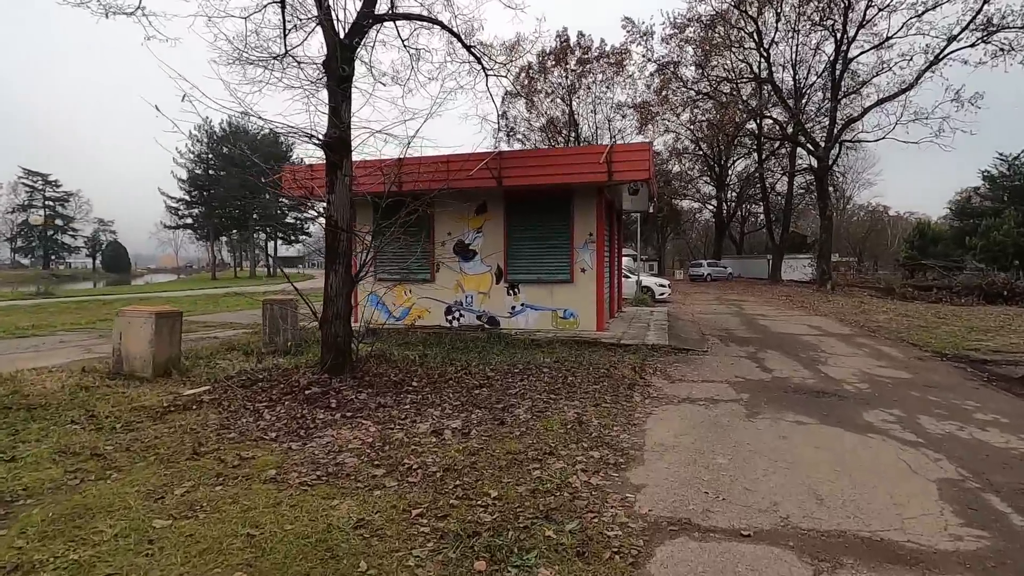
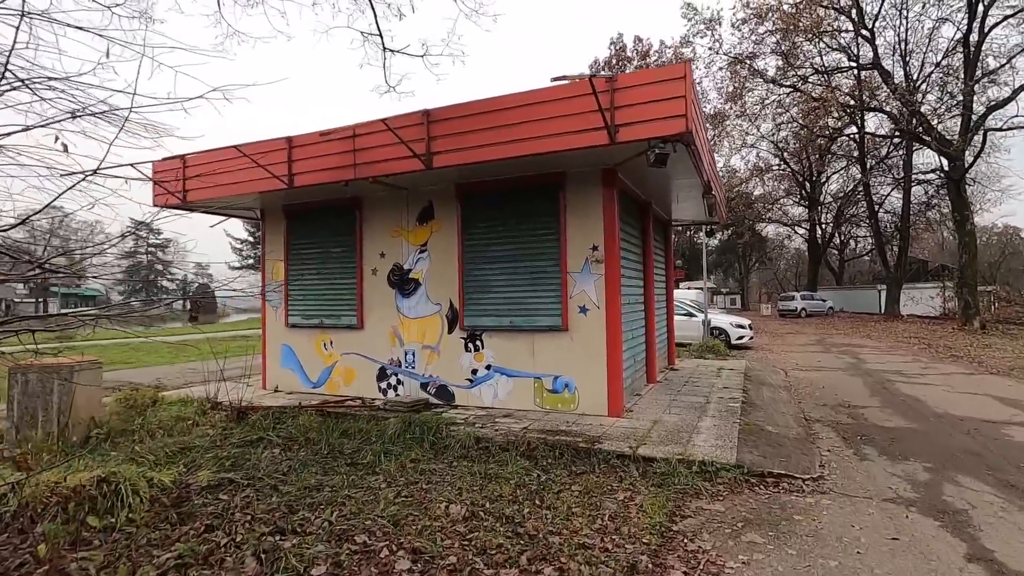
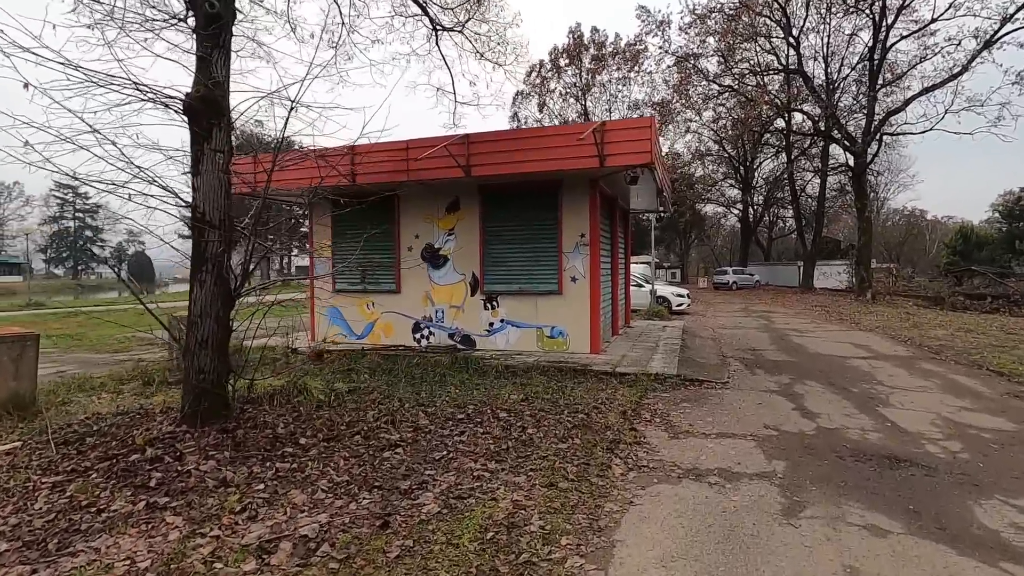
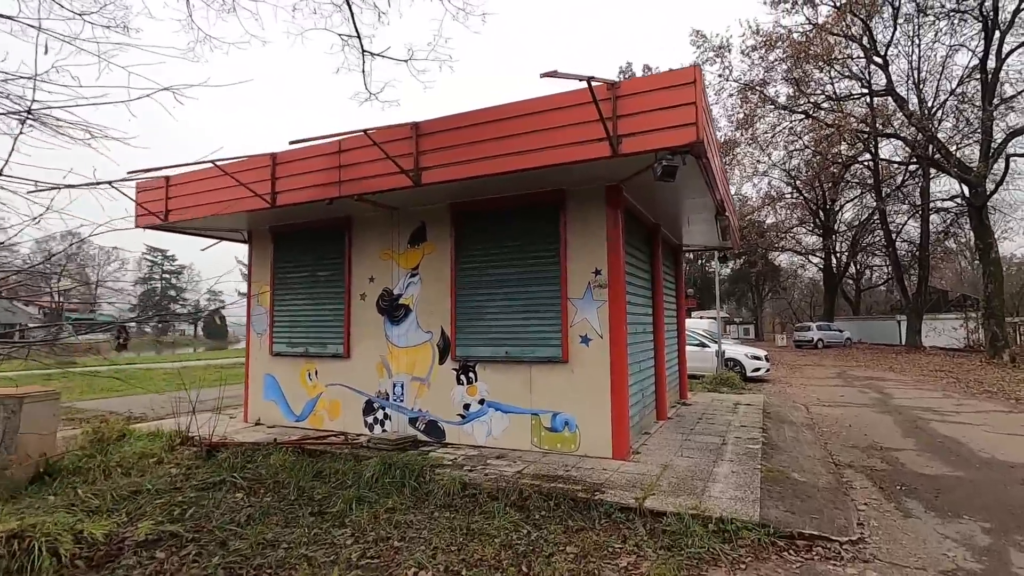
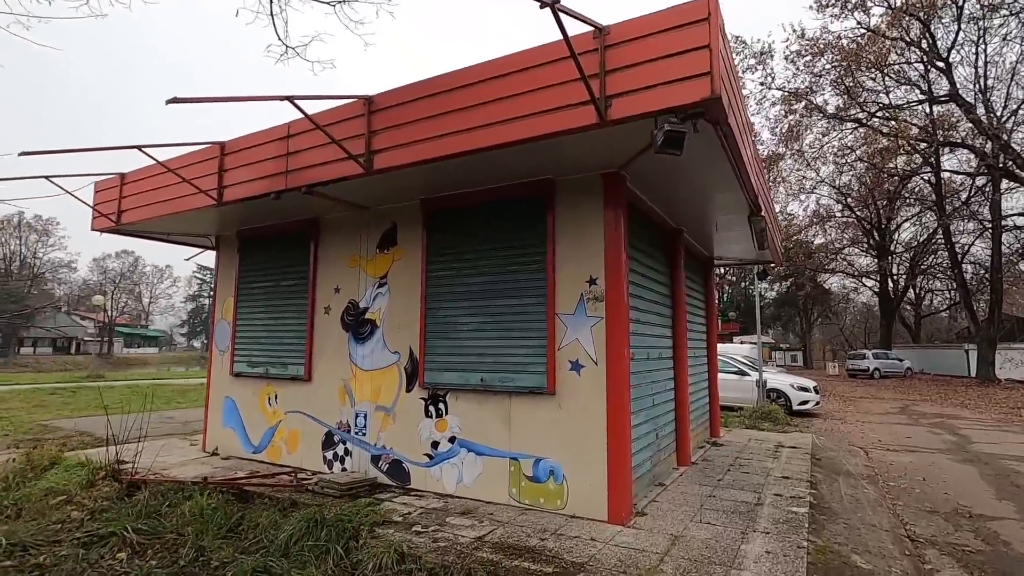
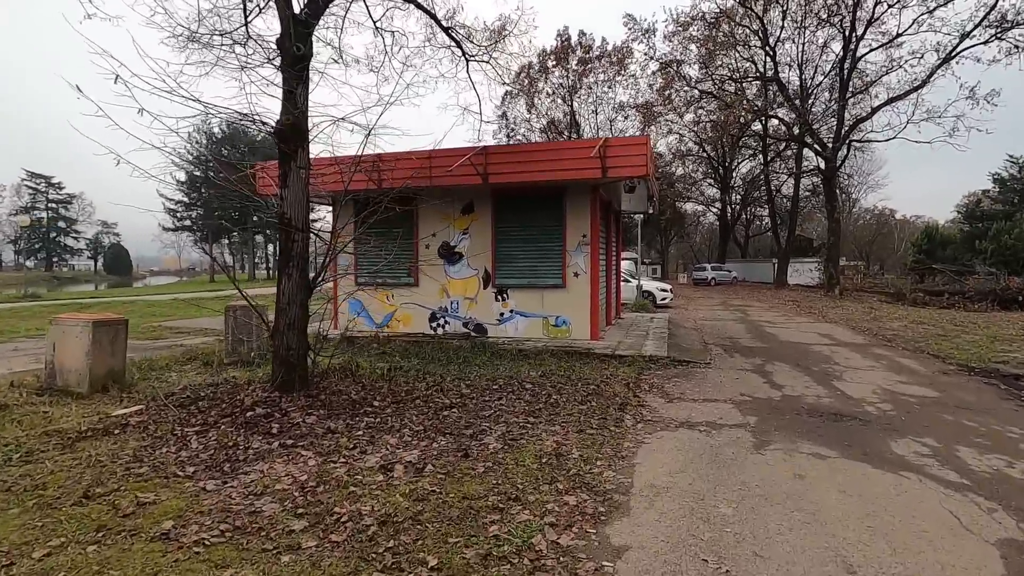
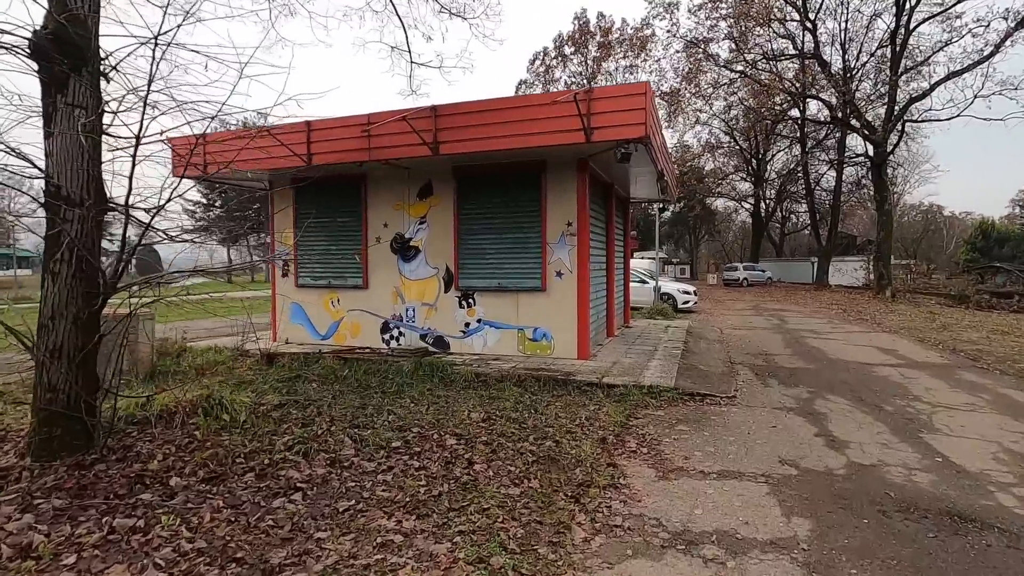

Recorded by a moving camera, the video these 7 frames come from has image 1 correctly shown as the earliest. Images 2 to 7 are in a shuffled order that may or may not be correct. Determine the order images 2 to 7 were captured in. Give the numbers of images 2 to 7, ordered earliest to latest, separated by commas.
6, 3, 7, 2, 4, 5
